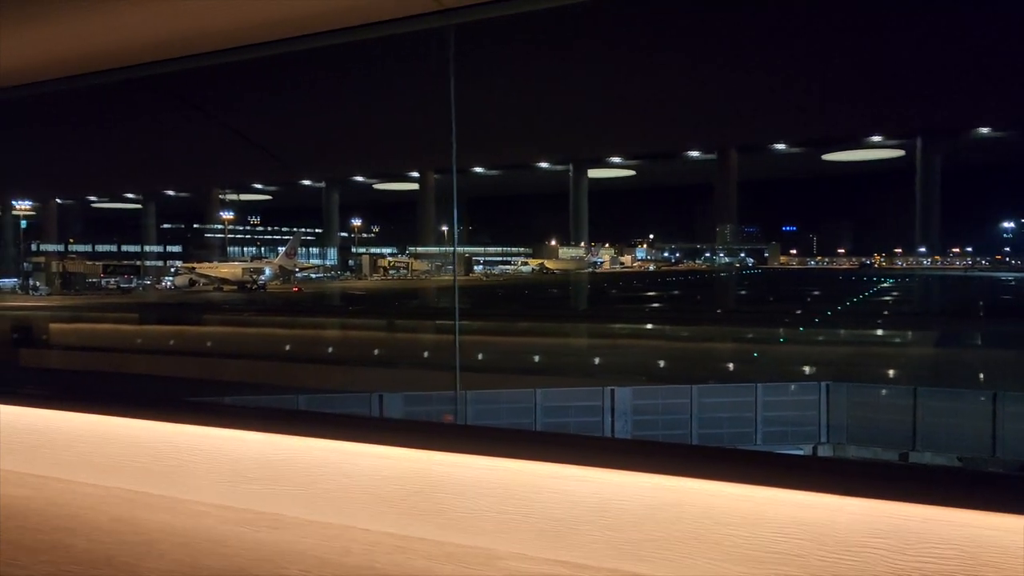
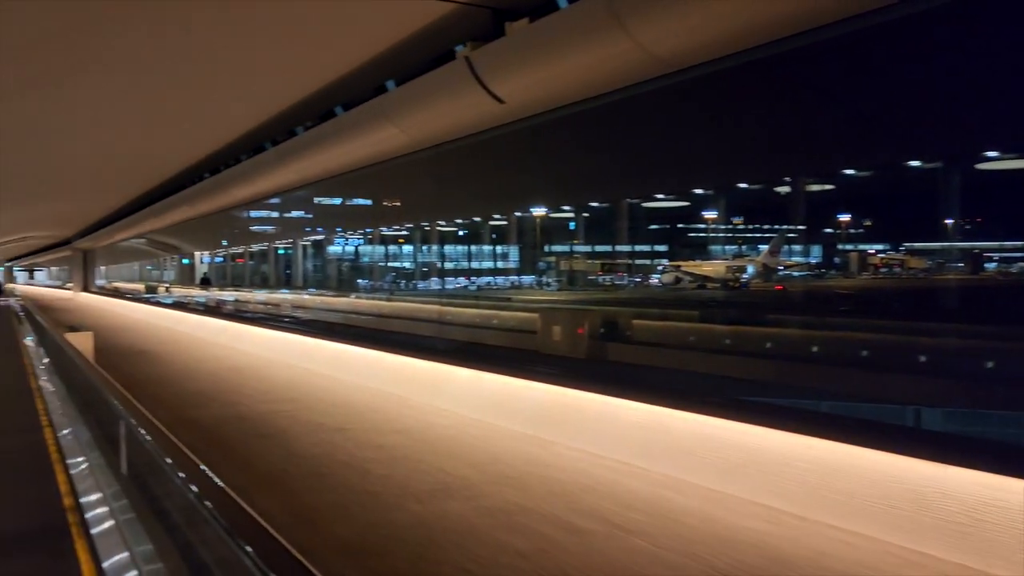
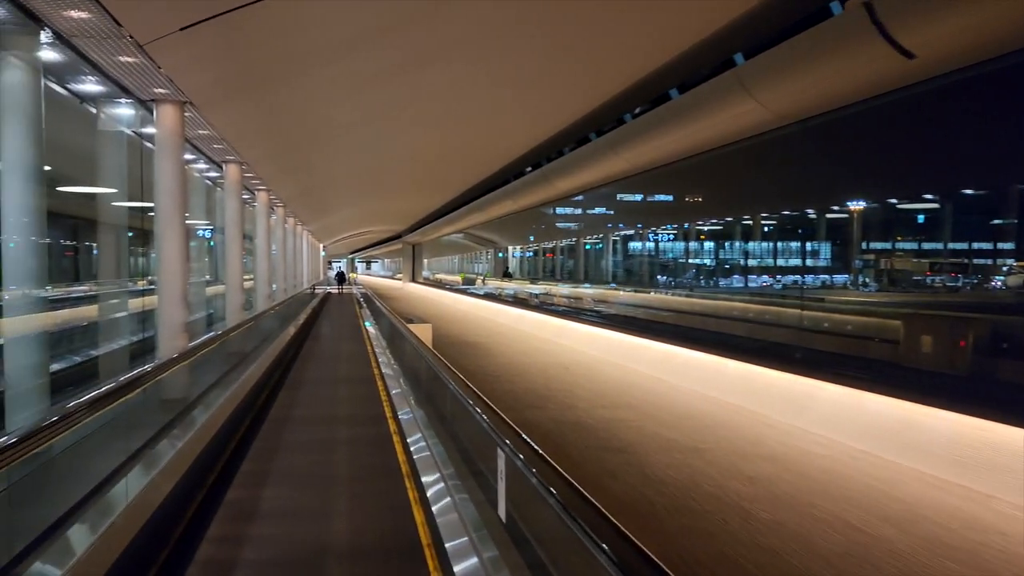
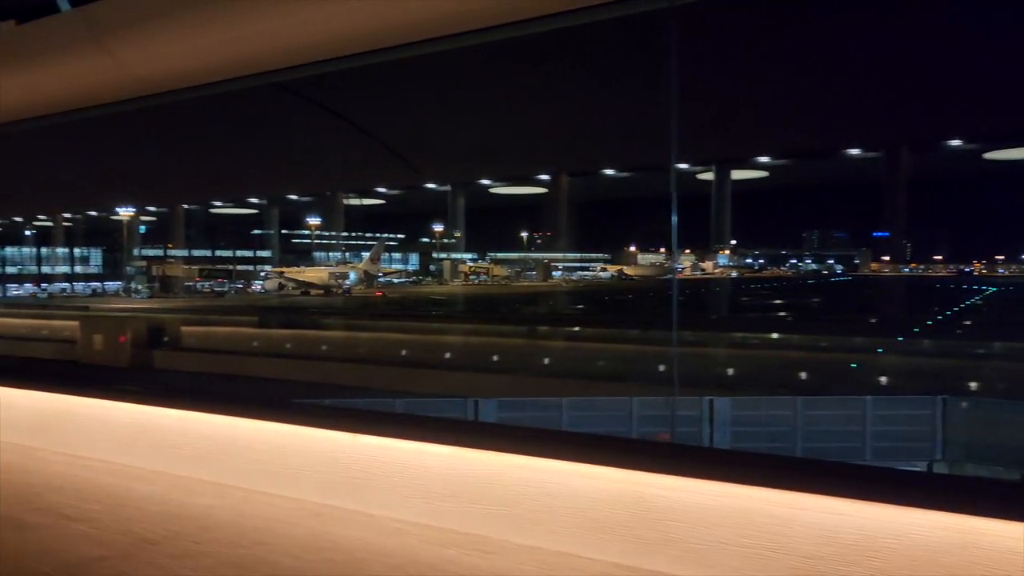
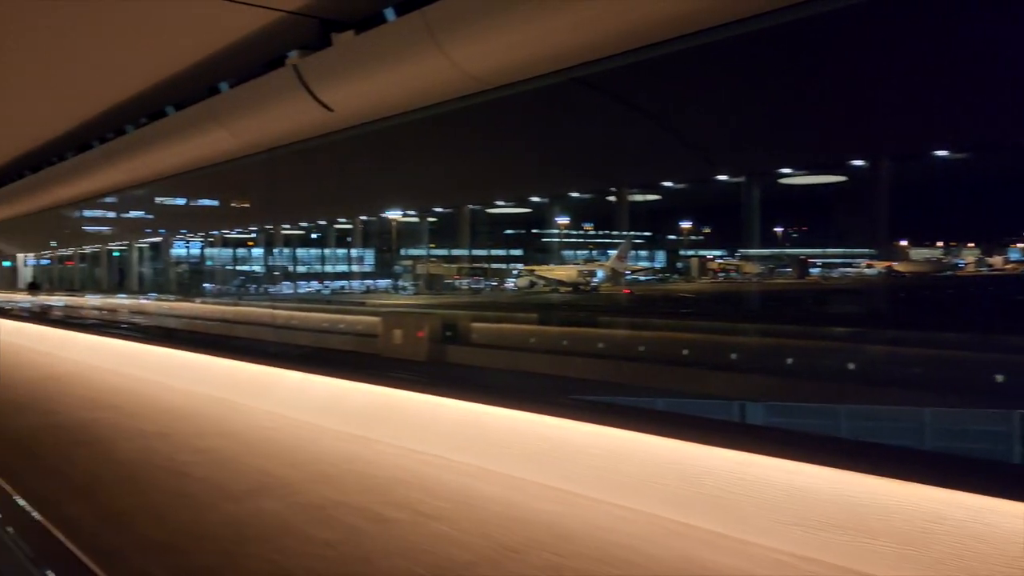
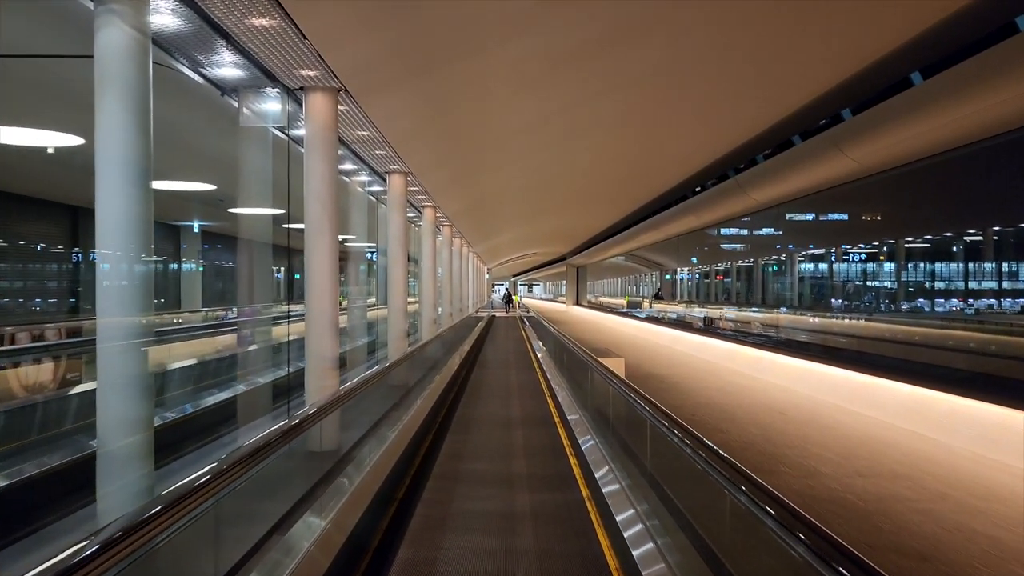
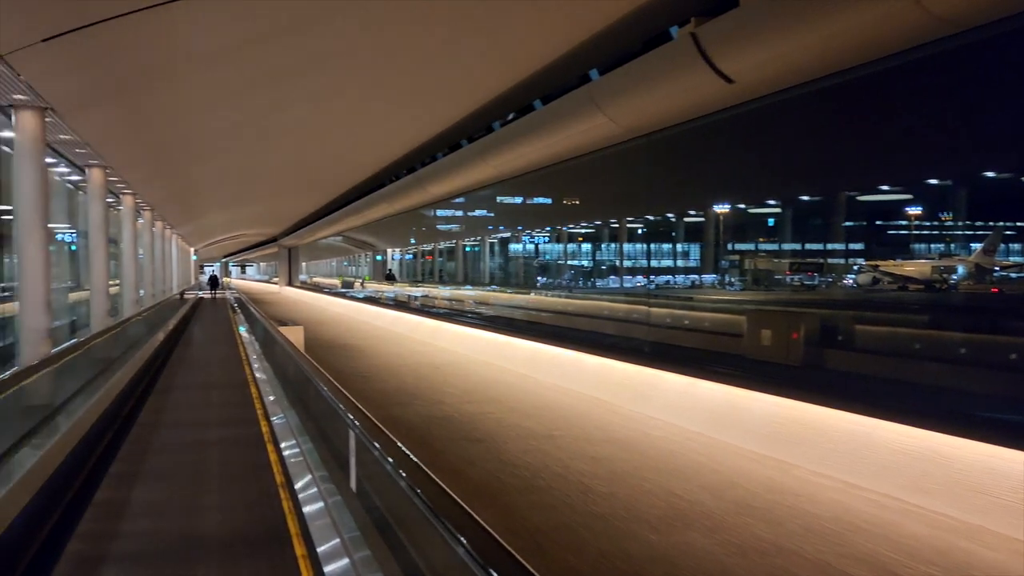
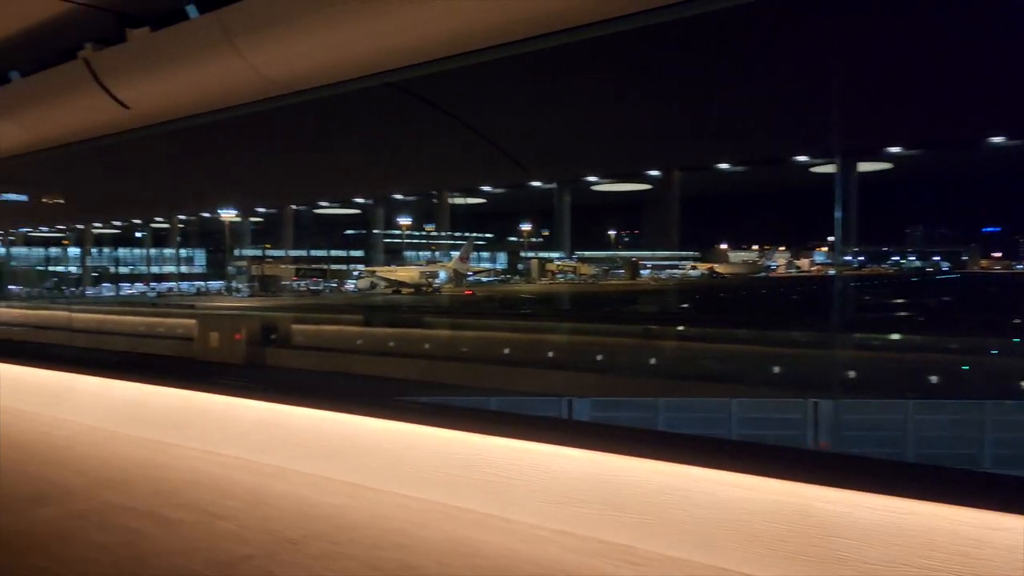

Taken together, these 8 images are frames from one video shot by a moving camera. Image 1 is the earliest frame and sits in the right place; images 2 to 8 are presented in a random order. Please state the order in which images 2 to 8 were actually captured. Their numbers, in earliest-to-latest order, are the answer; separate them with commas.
4, 8, 5, 2, 7, 3, 6
